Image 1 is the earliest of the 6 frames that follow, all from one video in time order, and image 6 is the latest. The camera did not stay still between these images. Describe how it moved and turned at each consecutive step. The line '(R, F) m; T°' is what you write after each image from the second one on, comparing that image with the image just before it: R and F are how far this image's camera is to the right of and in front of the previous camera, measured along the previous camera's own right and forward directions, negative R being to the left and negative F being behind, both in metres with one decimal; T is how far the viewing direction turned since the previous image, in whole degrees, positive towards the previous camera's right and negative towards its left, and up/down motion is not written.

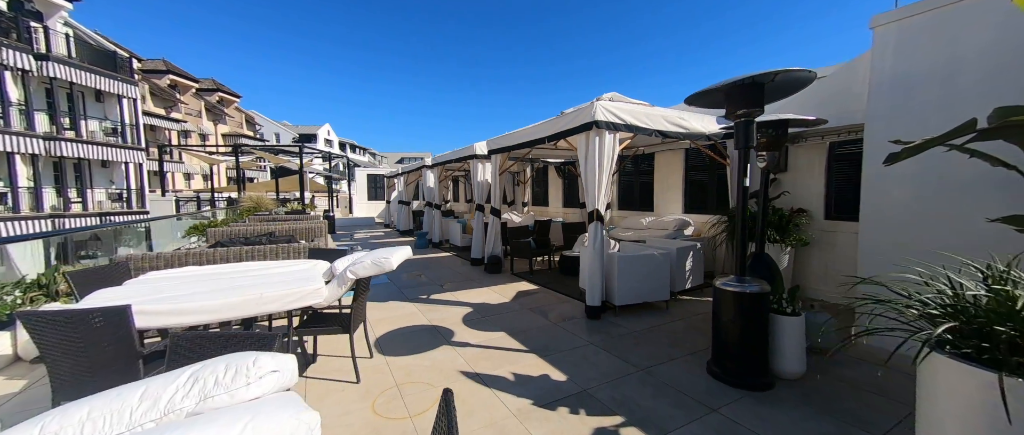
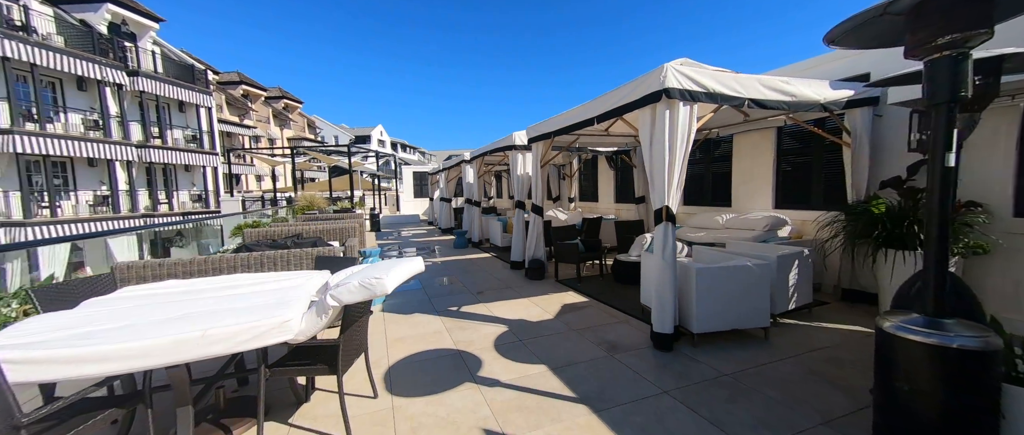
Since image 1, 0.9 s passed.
(+0.1, +0.9) m; -7°
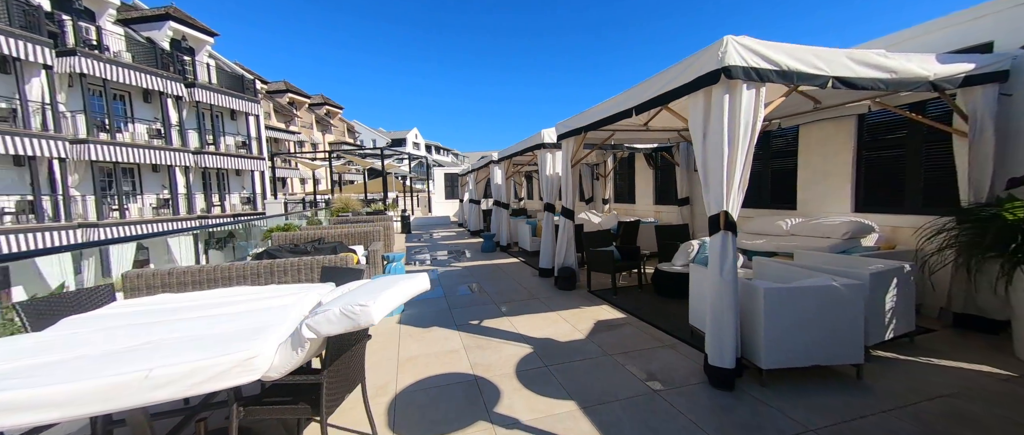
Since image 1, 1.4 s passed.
(+0.1, +0.5) m; -5°
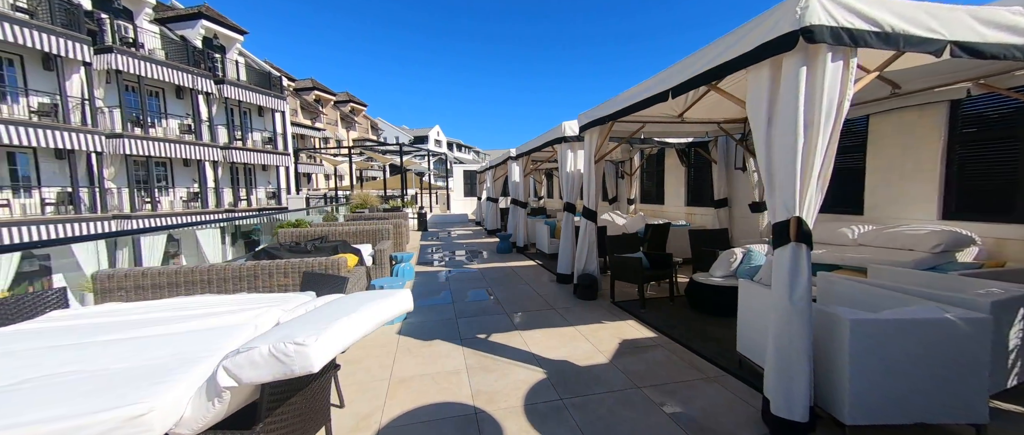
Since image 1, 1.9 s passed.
(+0.1, +0.6) m; -3°
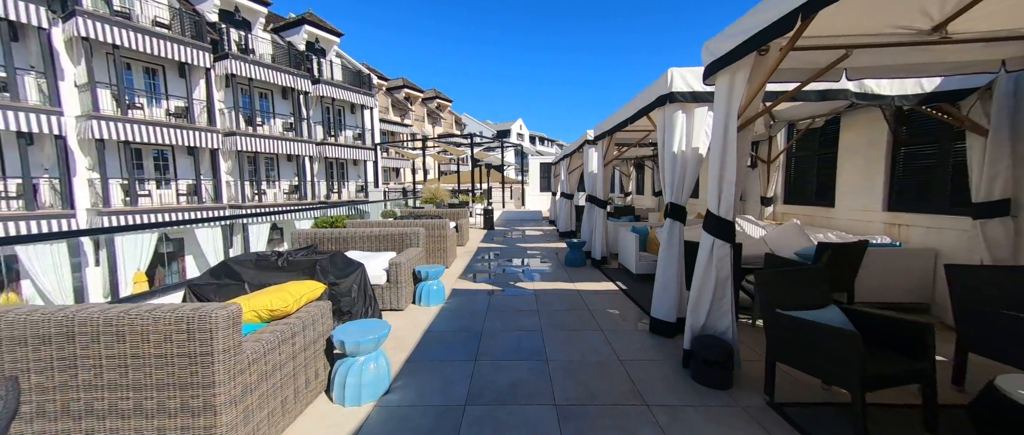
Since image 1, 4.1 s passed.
(+0.2, +2.2) m; -13°
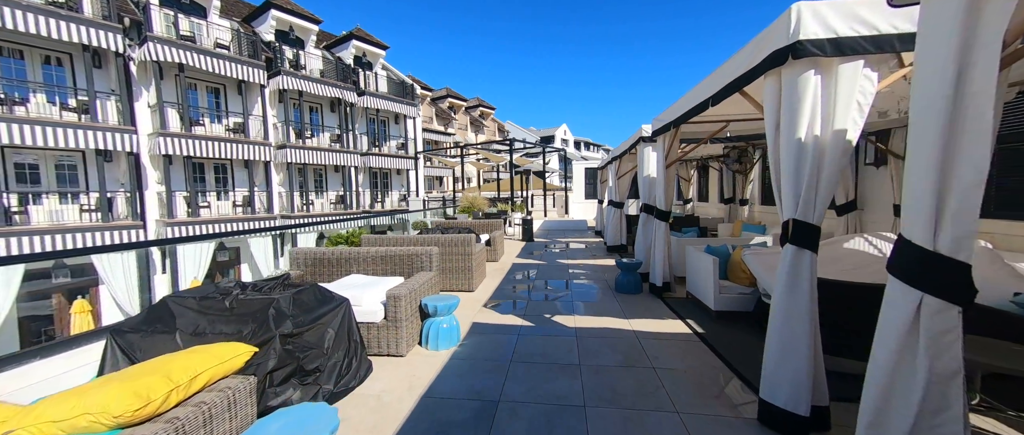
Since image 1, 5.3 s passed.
(+0.1, +1.2) m; -7°
